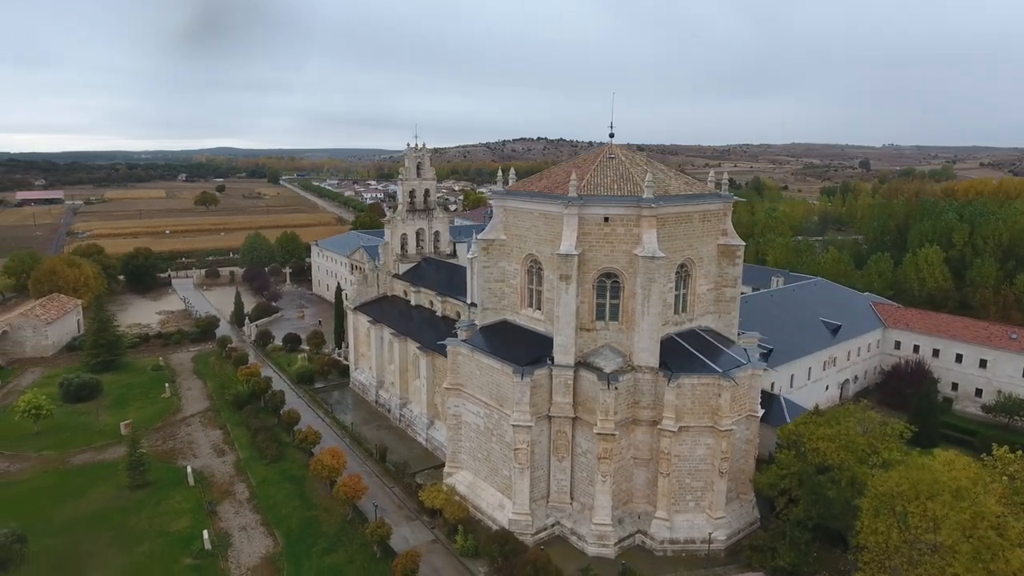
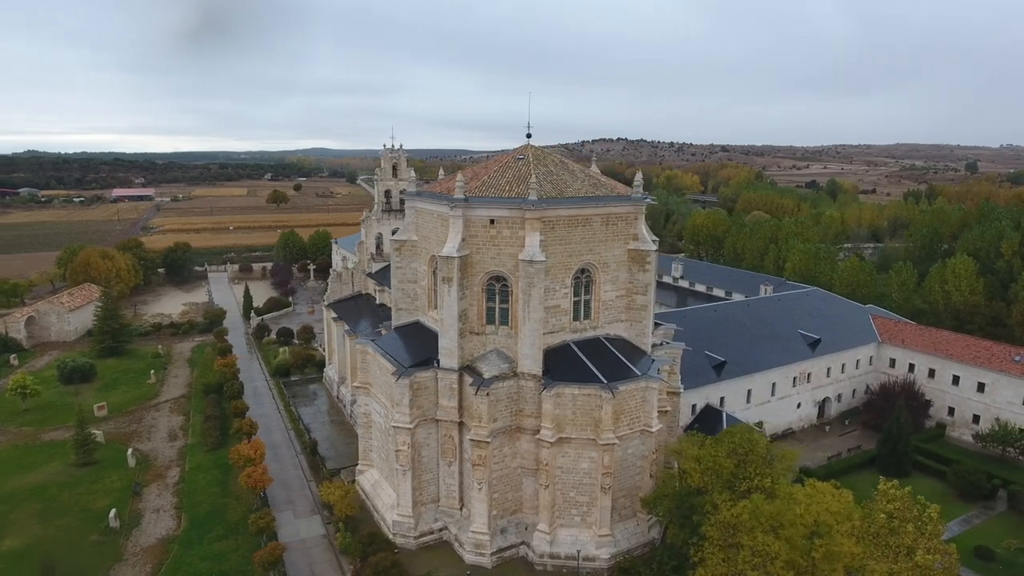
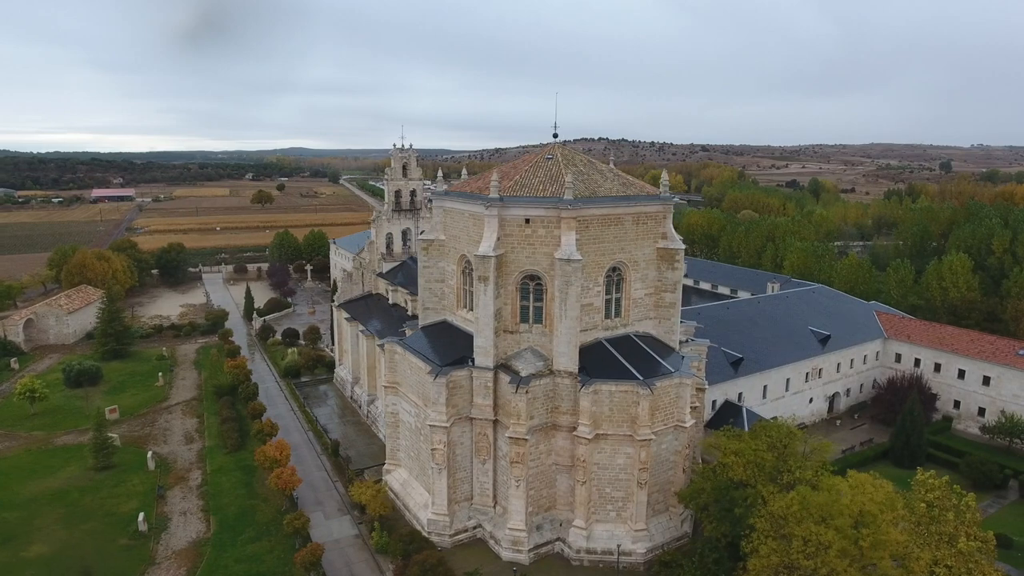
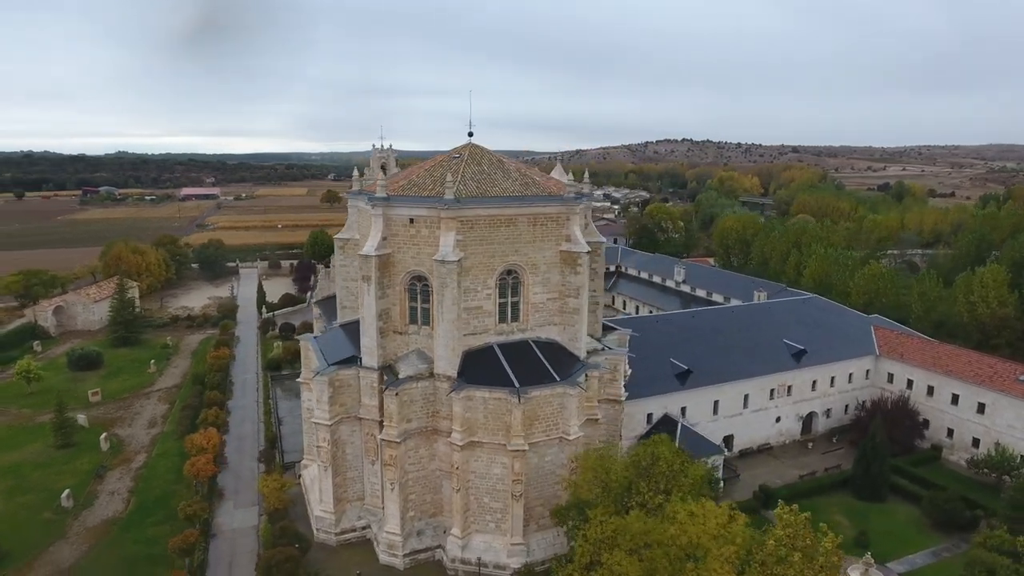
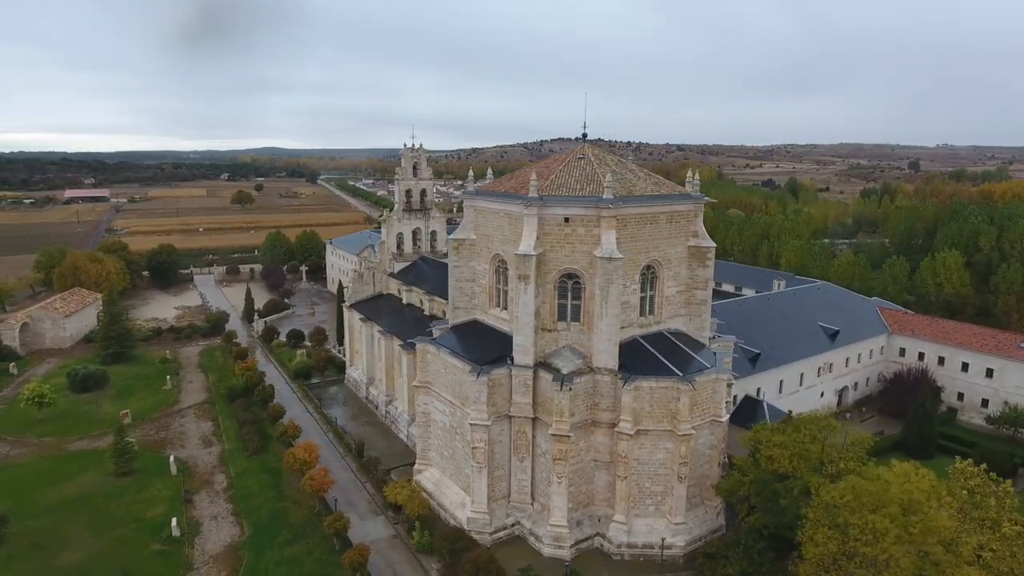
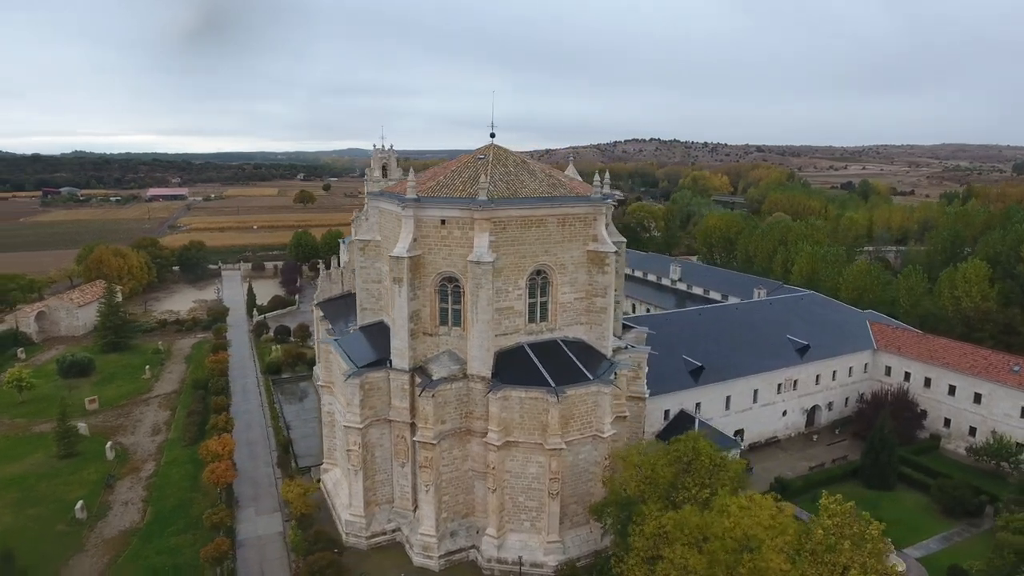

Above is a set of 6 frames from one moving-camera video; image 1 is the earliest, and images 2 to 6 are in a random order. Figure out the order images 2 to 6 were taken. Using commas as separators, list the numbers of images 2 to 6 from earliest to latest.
5, 3, 2, 6, 4
